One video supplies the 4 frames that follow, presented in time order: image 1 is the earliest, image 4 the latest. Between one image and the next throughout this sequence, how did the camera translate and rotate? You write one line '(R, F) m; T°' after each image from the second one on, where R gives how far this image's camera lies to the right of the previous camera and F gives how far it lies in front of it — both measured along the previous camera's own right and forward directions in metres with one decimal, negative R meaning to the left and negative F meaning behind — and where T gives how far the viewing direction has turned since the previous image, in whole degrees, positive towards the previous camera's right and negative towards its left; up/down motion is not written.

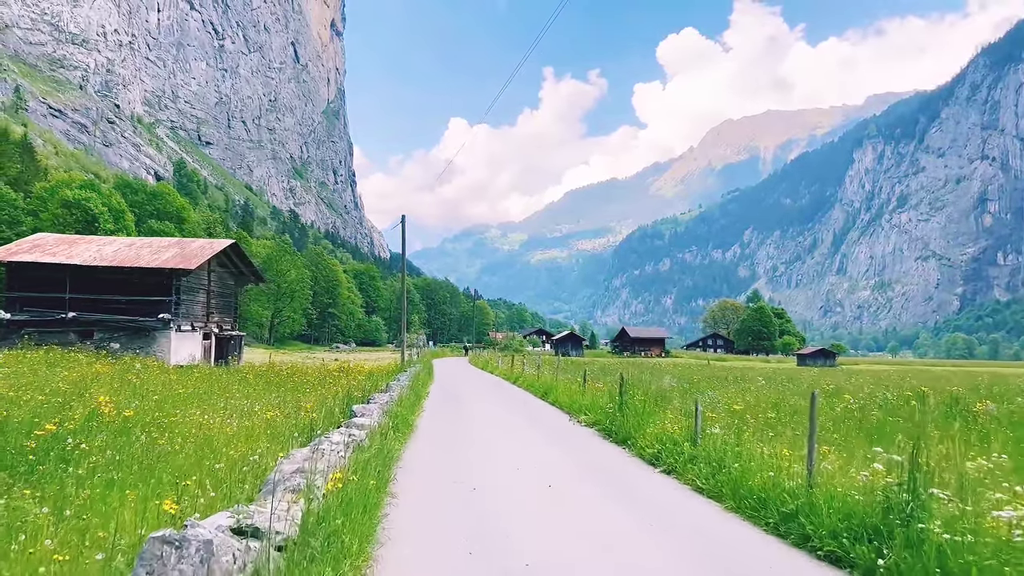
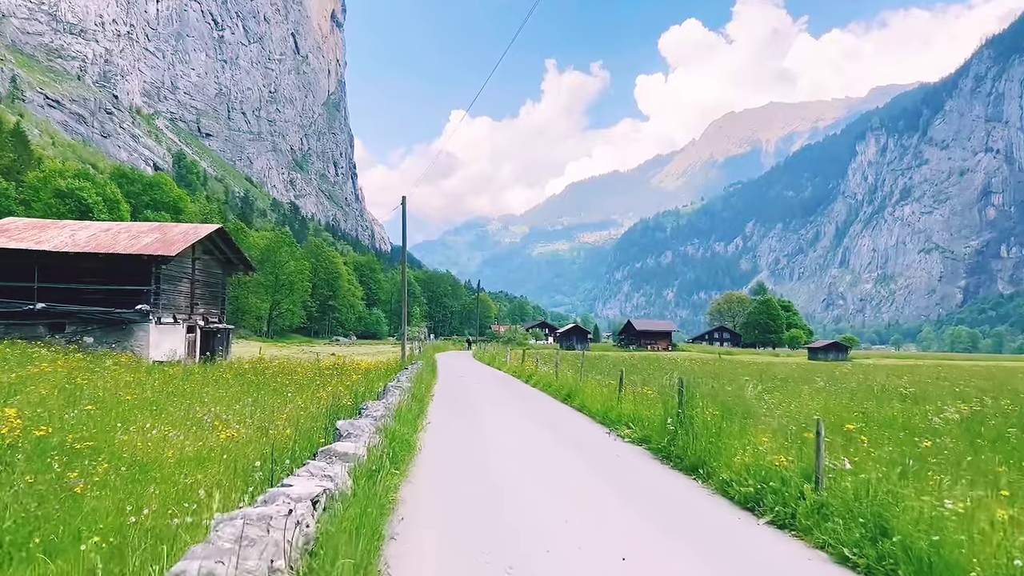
(-0.5, +3.1) m; 0°
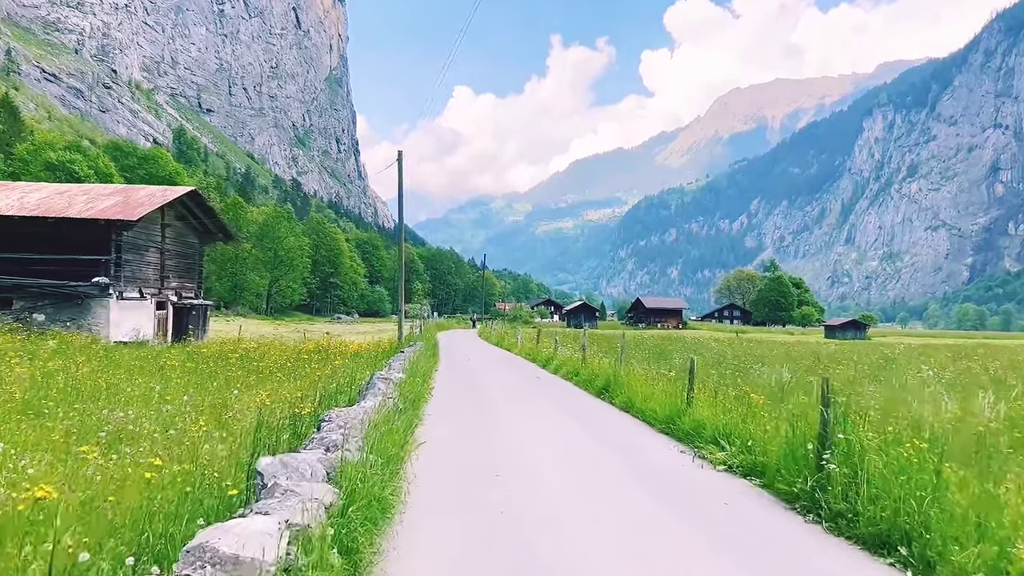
(-0.4, +4.3) m; 0°
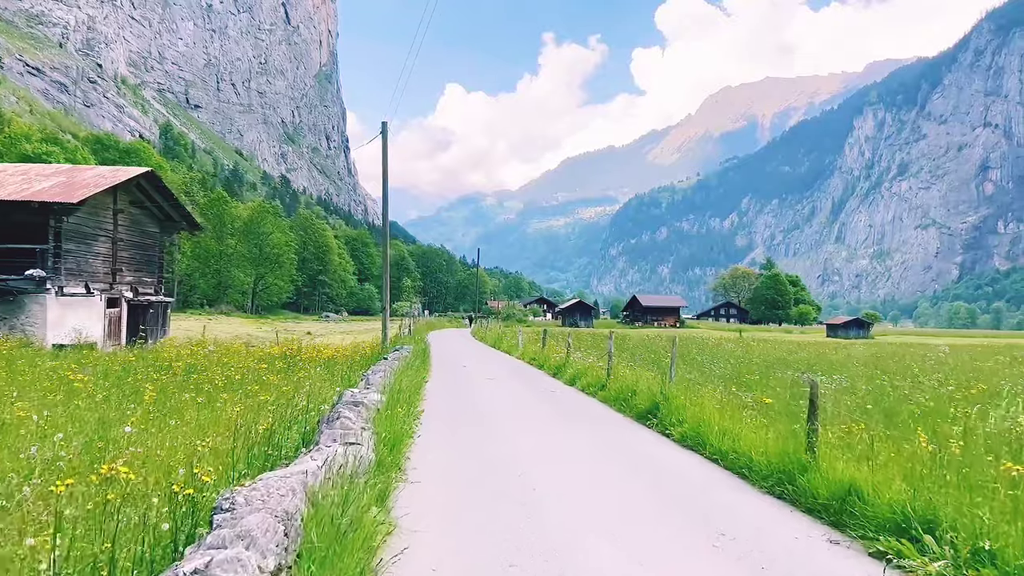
(-0.5, +3.7) m; +1°
